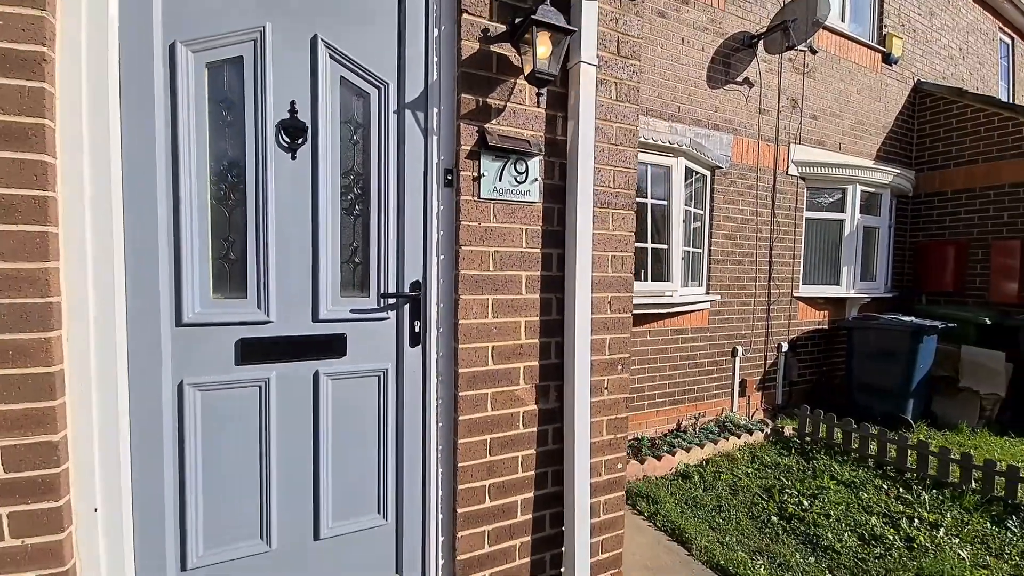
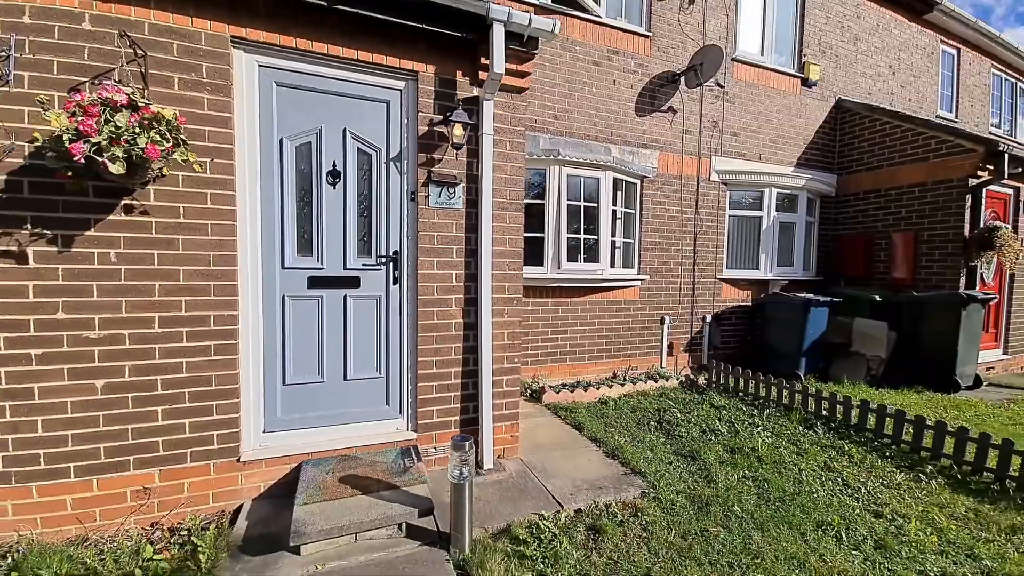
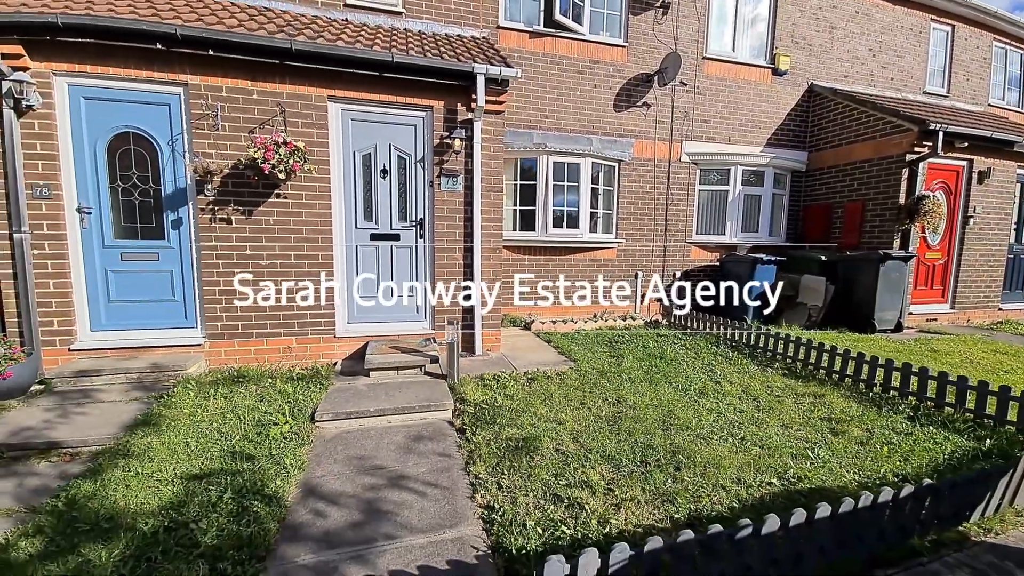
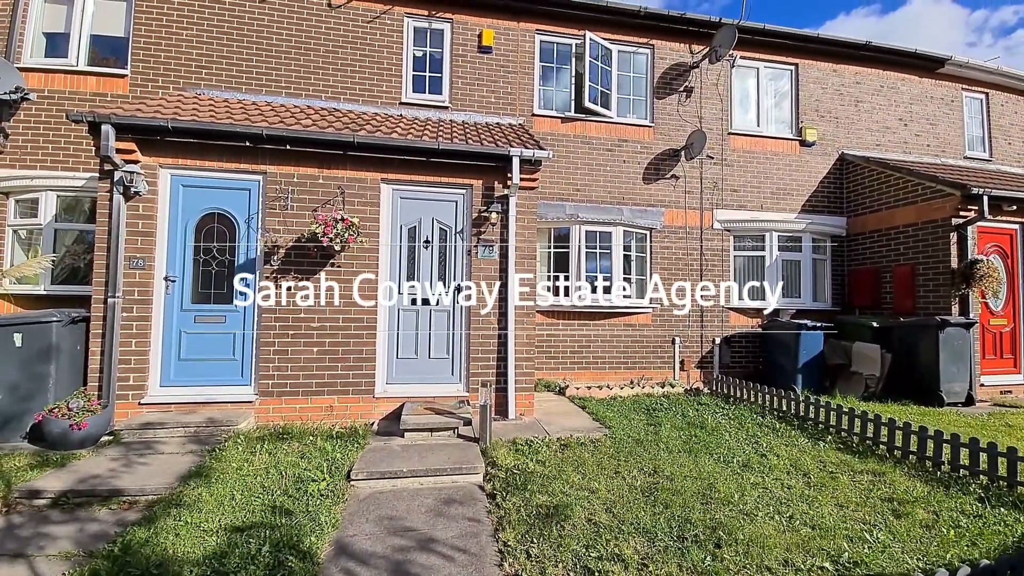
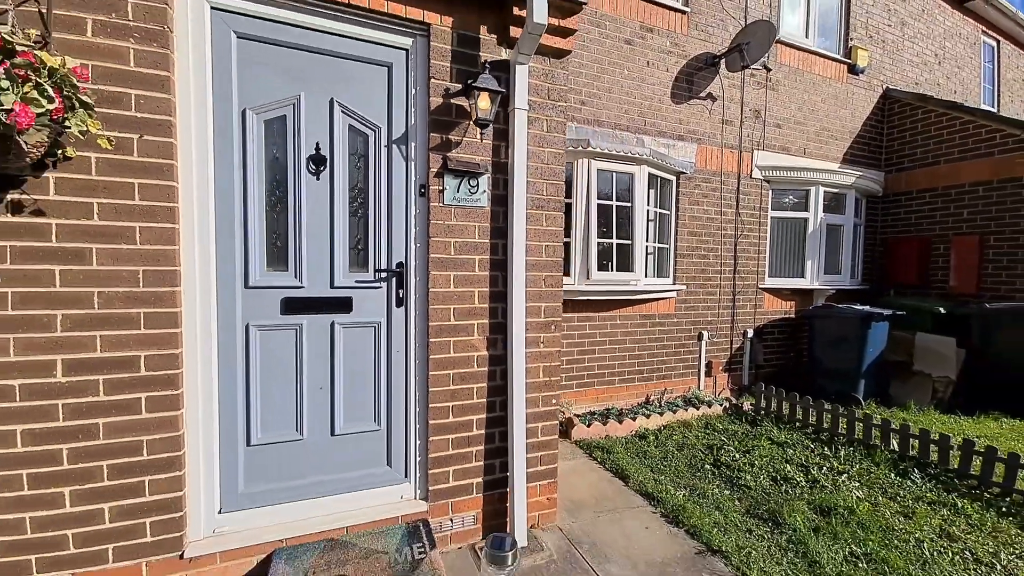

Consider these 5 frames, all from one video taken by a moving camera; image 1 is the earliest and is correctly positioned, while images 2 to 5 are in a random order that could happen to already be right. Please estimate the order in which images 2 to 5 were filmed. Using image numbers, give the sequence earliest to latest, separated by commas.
5, 2, 3, 4
